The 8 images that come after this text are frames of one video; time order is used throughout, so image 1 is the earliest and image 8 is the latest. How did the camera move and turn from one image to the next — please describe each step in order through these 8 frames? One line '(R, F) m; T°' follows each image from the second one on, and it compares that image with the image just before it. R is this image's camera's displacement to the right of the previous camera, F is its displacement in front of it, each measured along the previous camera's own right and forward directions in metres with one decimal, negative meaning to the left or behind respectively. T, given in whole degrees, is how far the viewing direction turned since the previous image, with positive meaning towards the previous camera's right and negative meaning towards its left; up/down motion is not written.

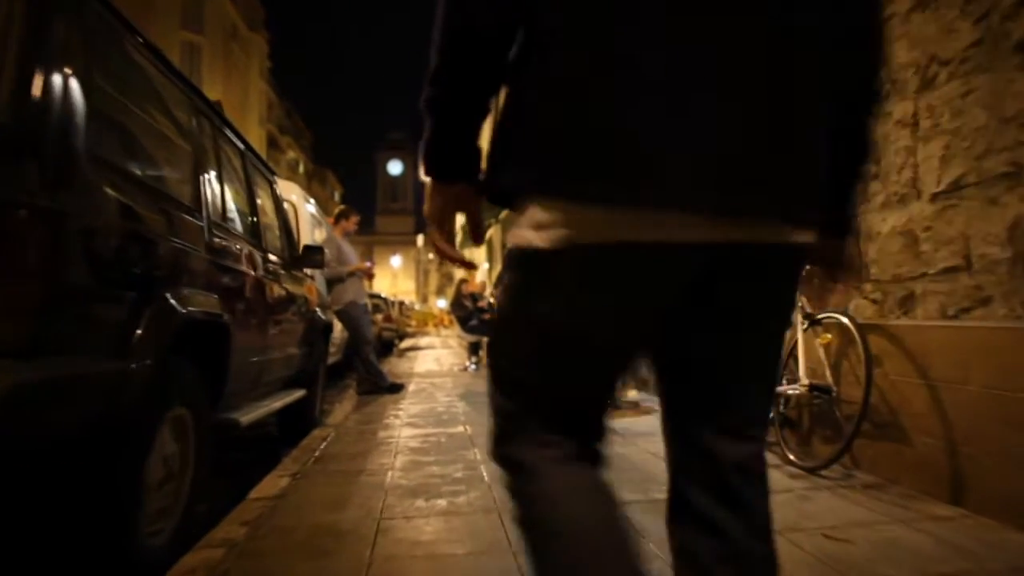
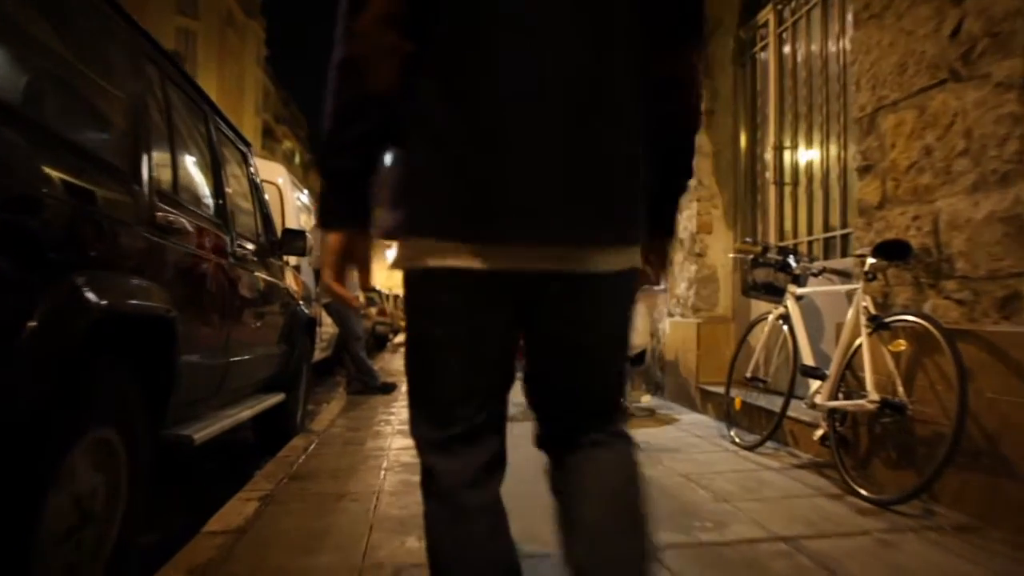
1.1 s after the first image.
(-0.1, +0.7) m; 0°
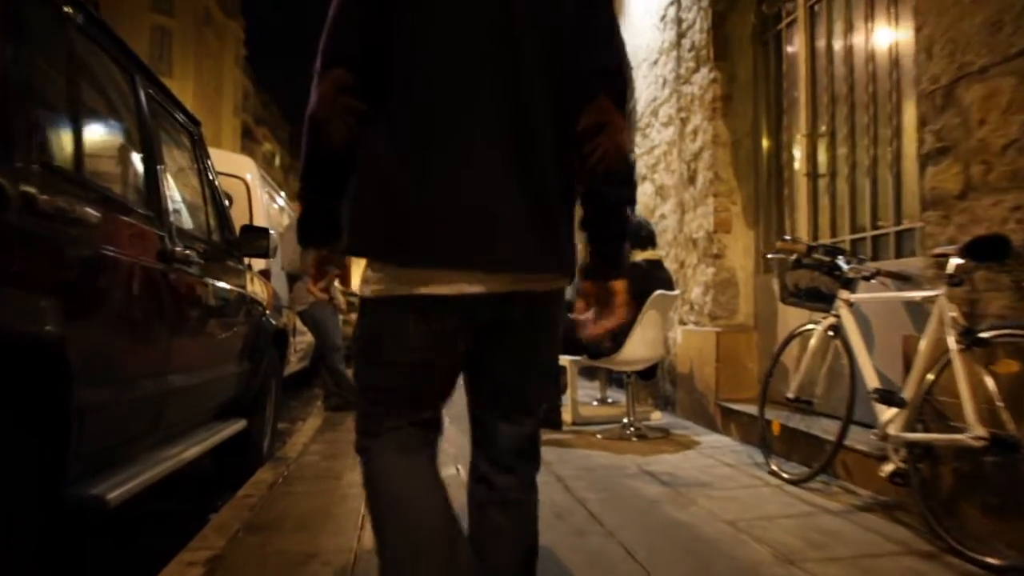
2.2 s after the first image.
(-0.1, +0.7) m; +1°
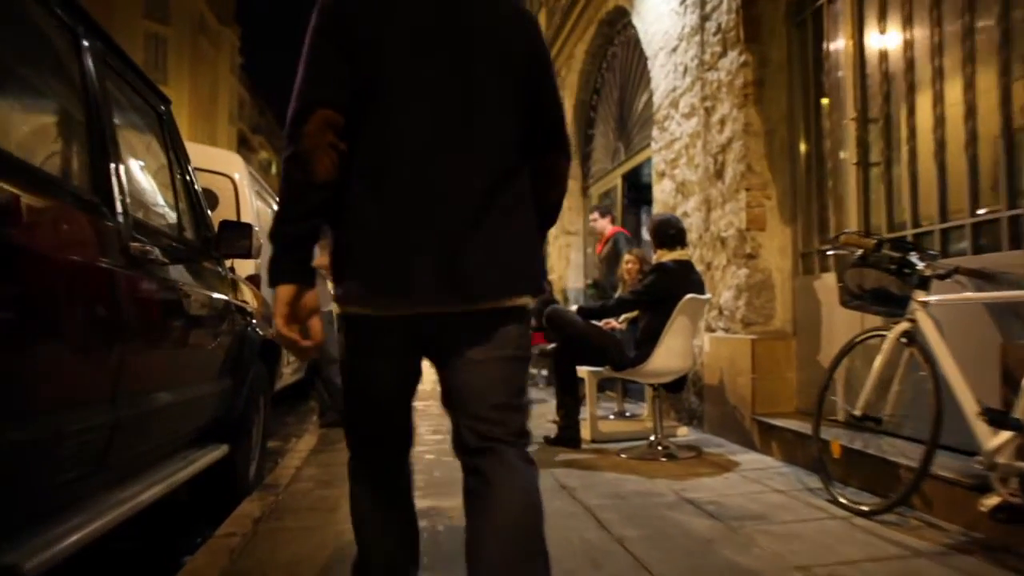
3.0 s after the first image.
(-0.1, +0.5) m; 0°
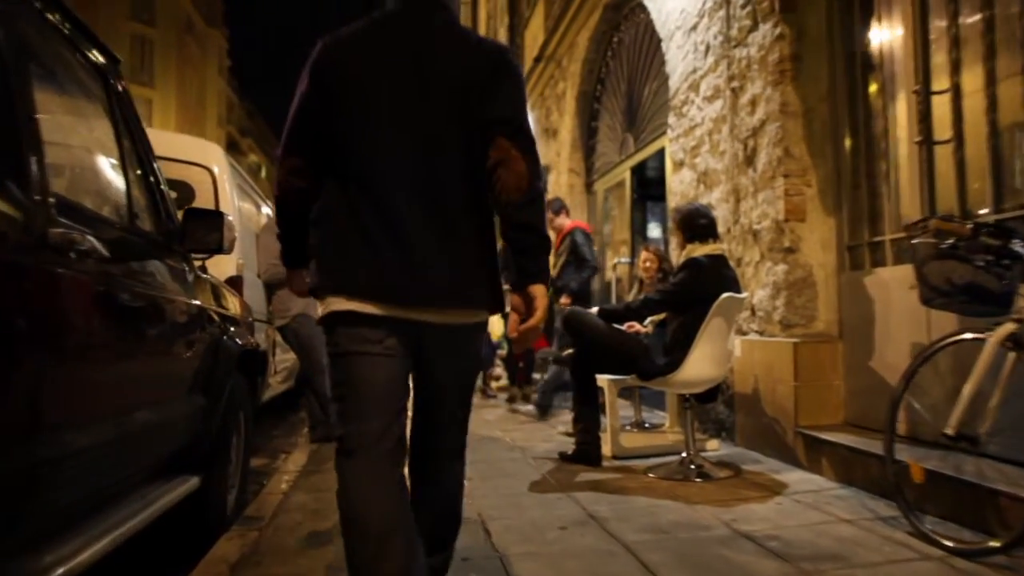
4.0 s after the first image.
(-0.1, +0.6) m; +1°
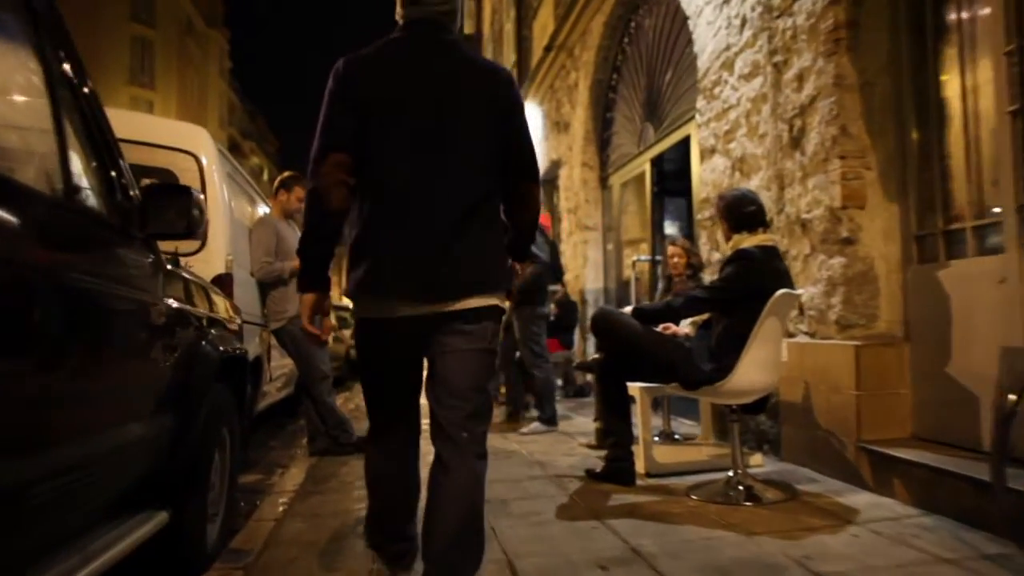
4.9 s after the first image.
(-0.1, +0.6) m; 0°
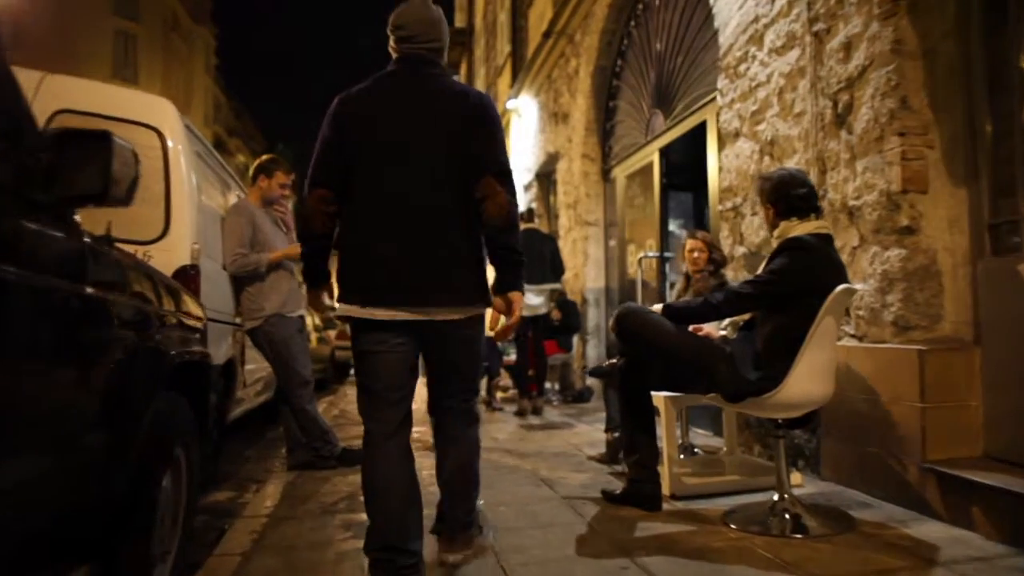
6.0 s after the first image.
(-0.1, +0.6) m; +1°
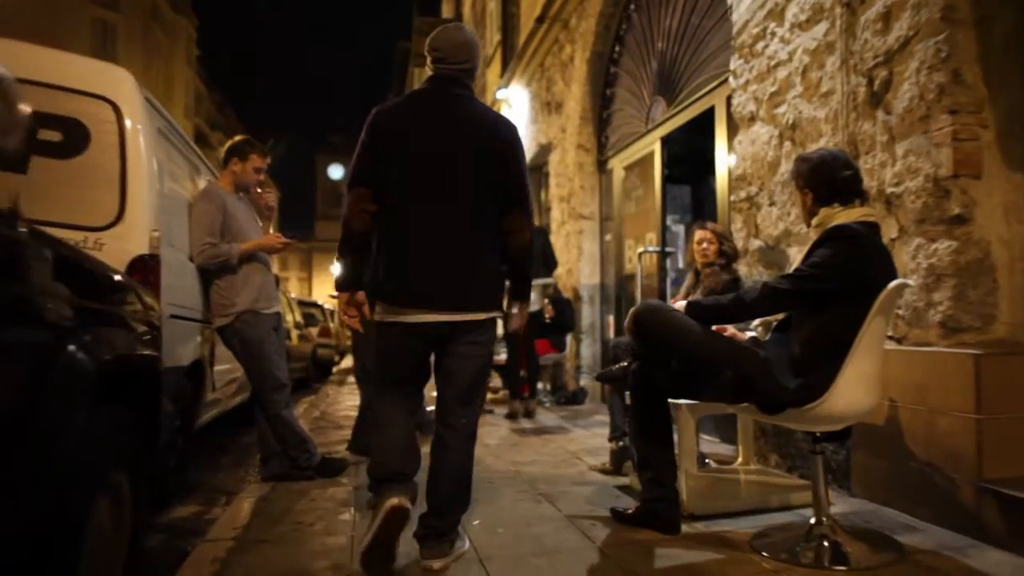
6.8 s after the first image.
(-0.1, +0.5) m; +1°
